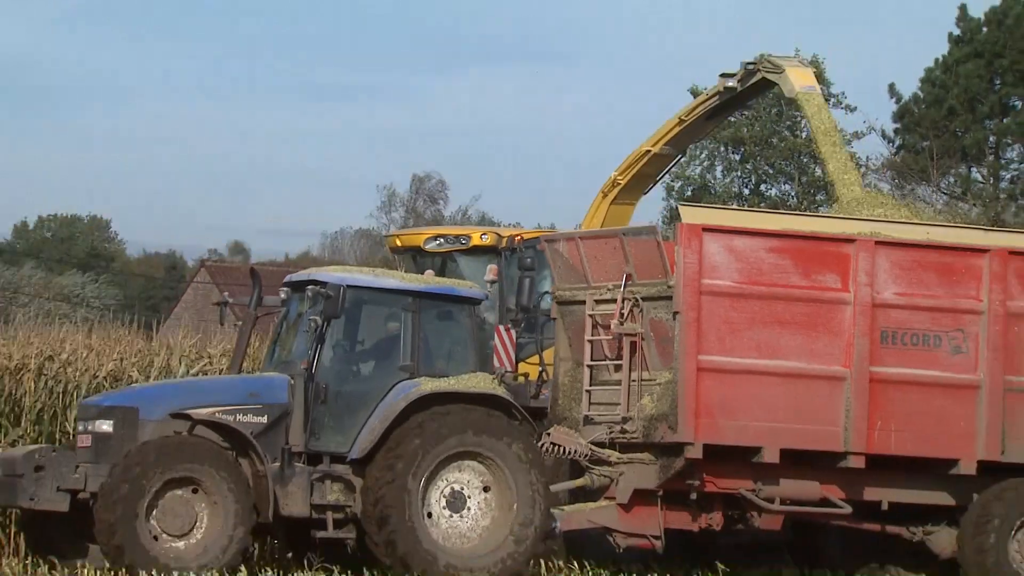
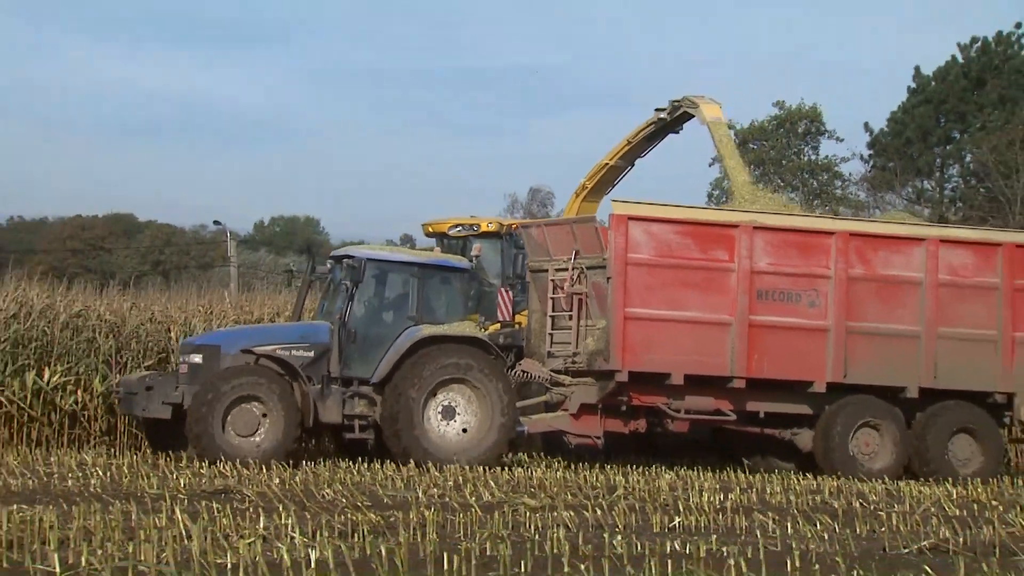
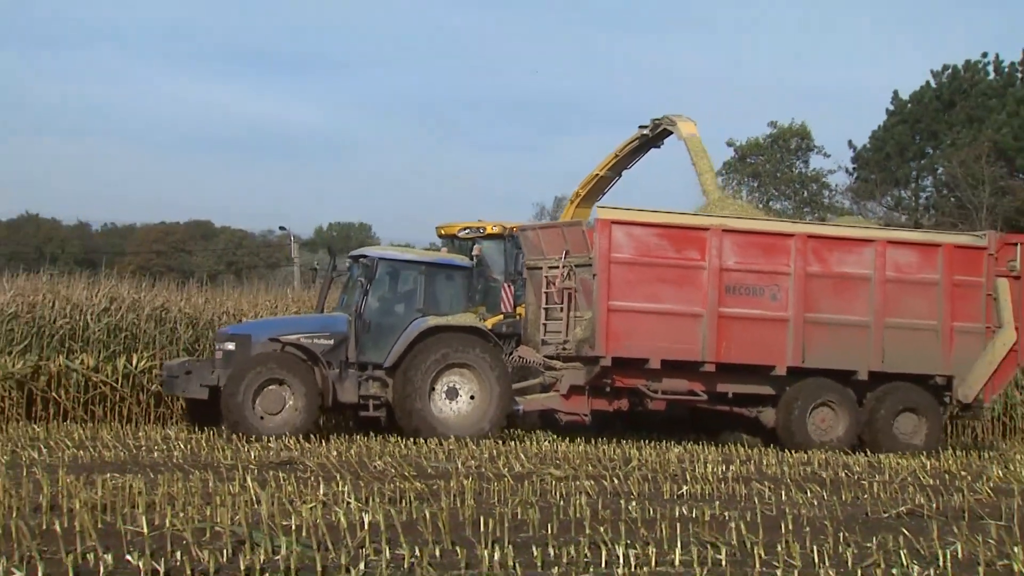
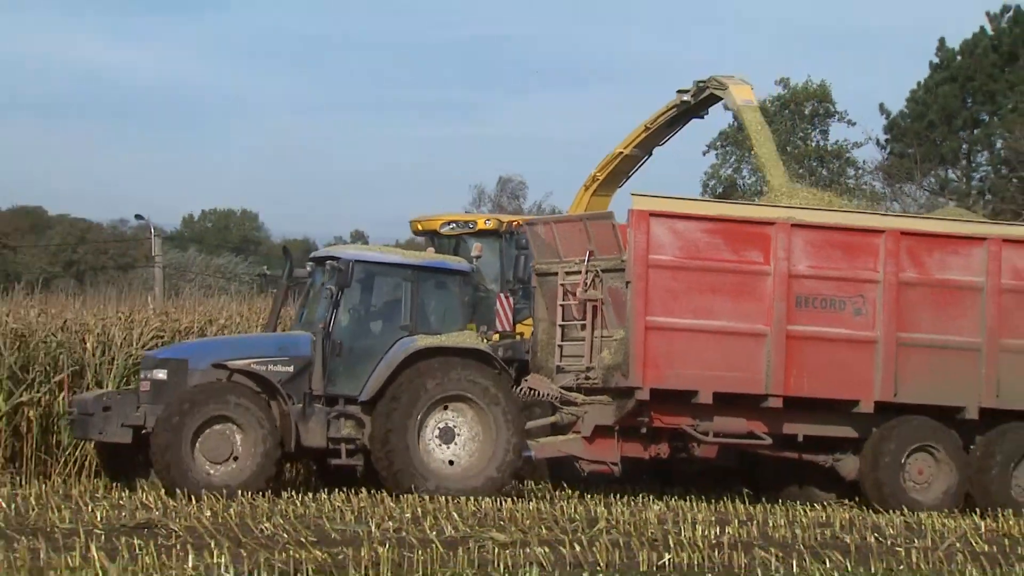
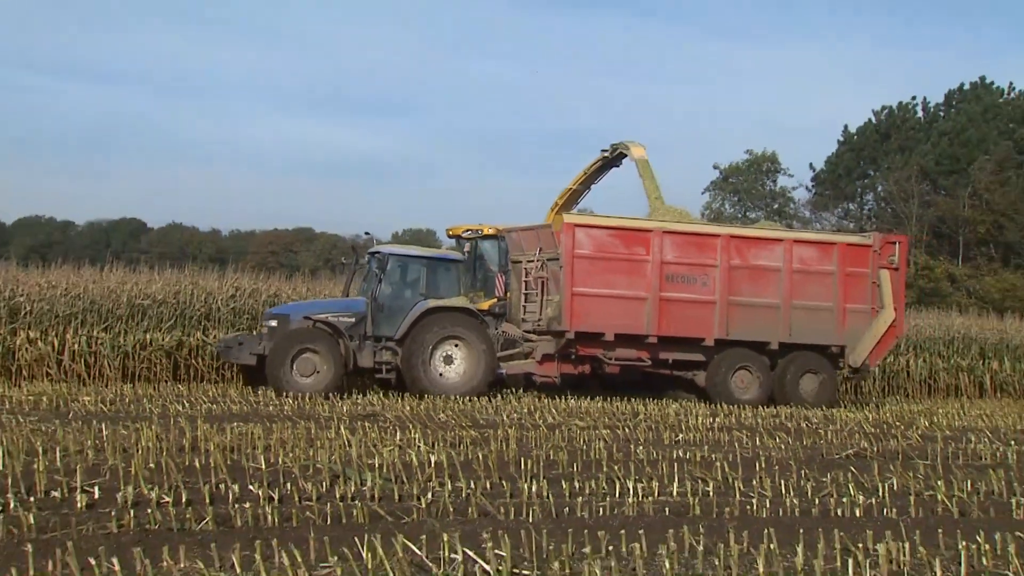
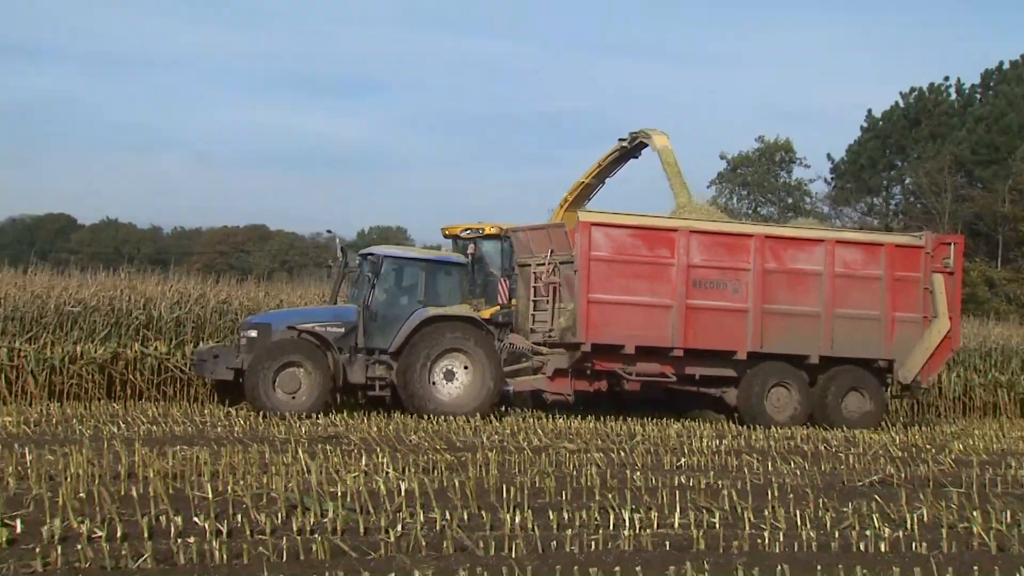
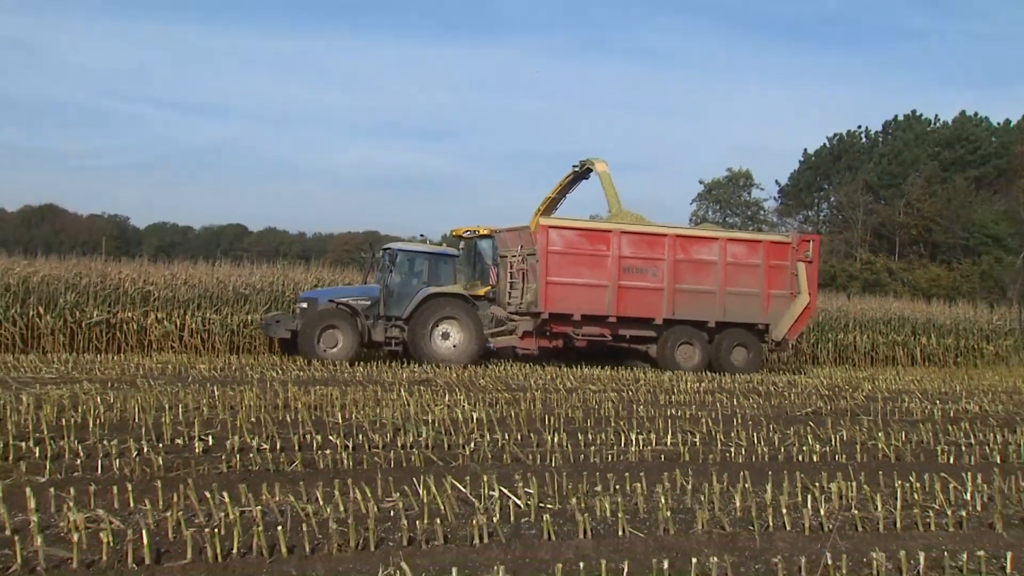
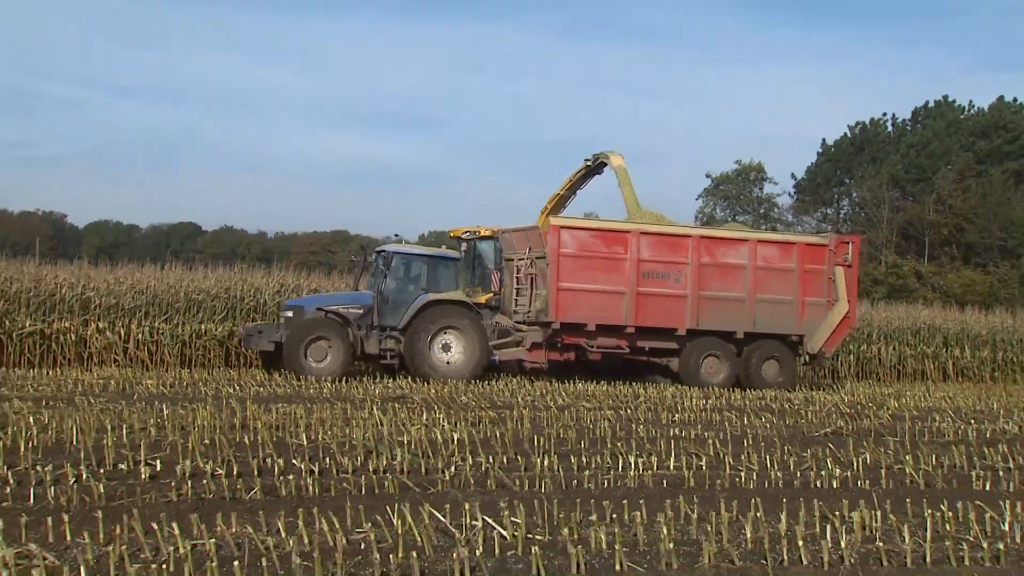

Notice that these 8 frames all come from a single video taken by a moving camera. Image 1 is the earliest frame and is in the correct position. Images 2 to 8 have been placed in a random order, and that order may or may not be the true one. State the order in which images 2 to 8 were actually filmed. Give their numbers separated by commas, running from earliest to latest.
4, 2, 3, 6, 5, 8, 7
